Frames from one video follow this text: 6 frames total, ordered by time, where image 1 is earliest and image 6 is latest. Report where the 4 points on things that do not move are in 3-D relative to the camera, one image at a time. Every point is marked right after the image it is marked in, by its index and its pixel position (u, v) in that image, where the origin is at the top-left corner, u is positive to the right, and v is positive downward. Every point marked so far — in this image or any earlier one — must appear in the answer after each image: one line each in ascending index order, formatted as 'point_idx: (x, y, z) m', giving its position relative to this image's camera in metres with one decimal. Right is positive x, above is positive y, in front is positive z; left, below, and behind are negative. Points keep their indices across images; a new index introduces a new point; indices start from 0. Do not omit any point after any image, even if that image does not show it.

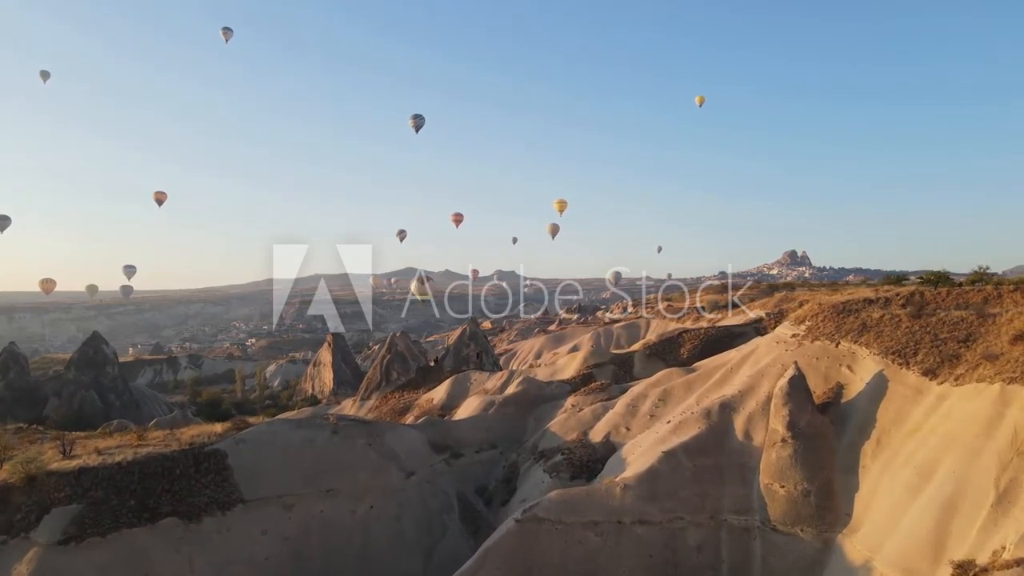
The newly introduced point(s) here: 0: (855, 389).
0: (+7.8, -2.3, +15.2) m
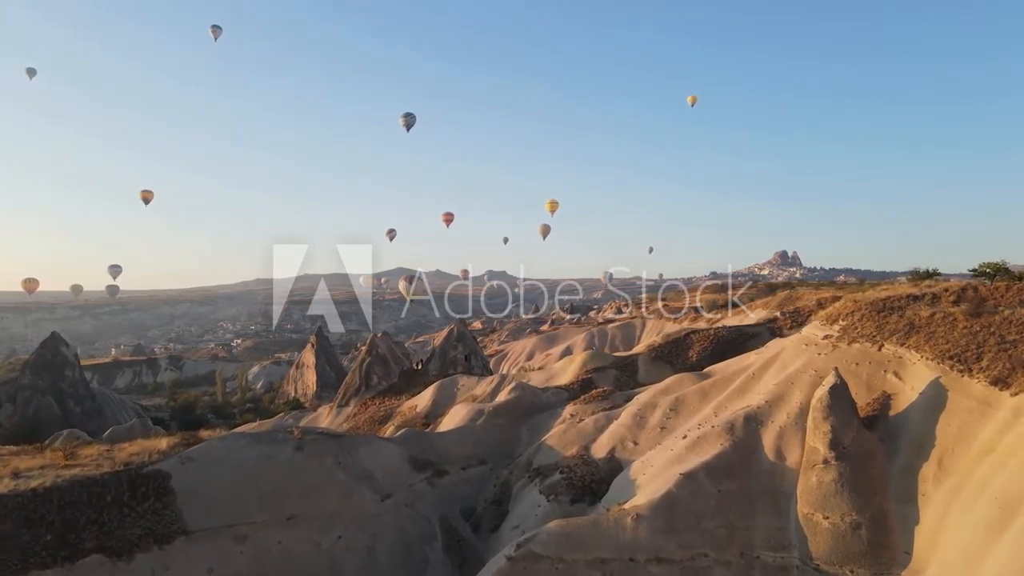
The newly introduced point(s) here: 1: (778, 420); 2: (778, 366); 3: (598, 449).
0: (+7.7, -2.2, +12.9) m
1: (+5.5, -2.7, +13.8) m
2: (+6.3, -1.8, +15.8) m
3: (+2.2, -4.1, +16.8) m
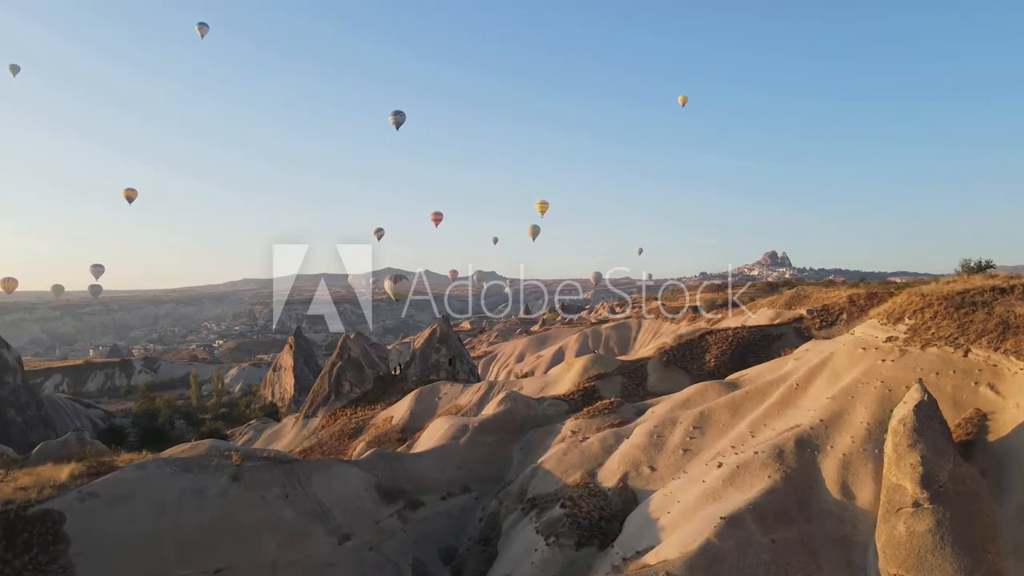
0: (+7.5, -2.0, +10.0) m
1: (+5.4, -2.6, +10.9) m
2: (+6.2, -1.7, +12.9) m
3: (+2.0, -3.9, +13.8) m
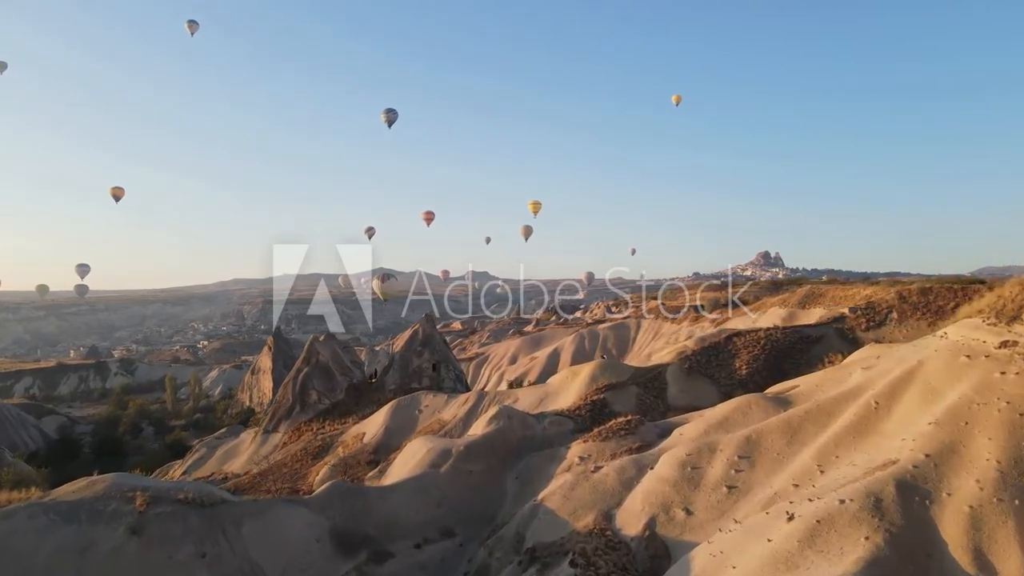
0: (+7.5, -1.8, +7.0) m
1: (+5.3, -2.4, +7.8) m
2: (+6.1, -1.5, +9.8) m
3: (+1.9, -3.7, +10.7) m
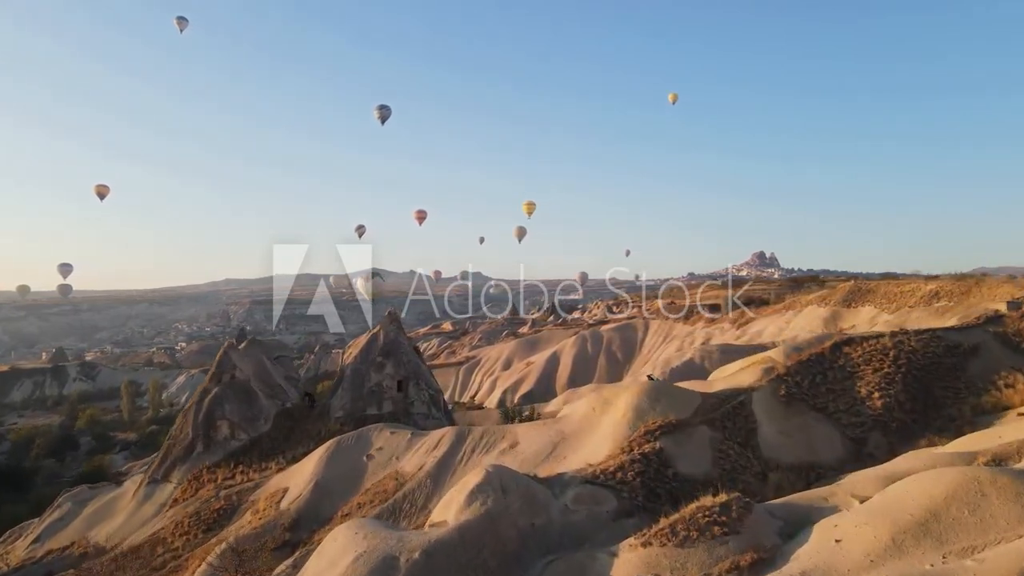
0: (+7.5, -1.5, +1.0) m
1: (+5.3, -2.1, +1.8) m
2: (+6.1, -1.2, +3.9) m
3: (+1.8, -3.4, +4.6) m
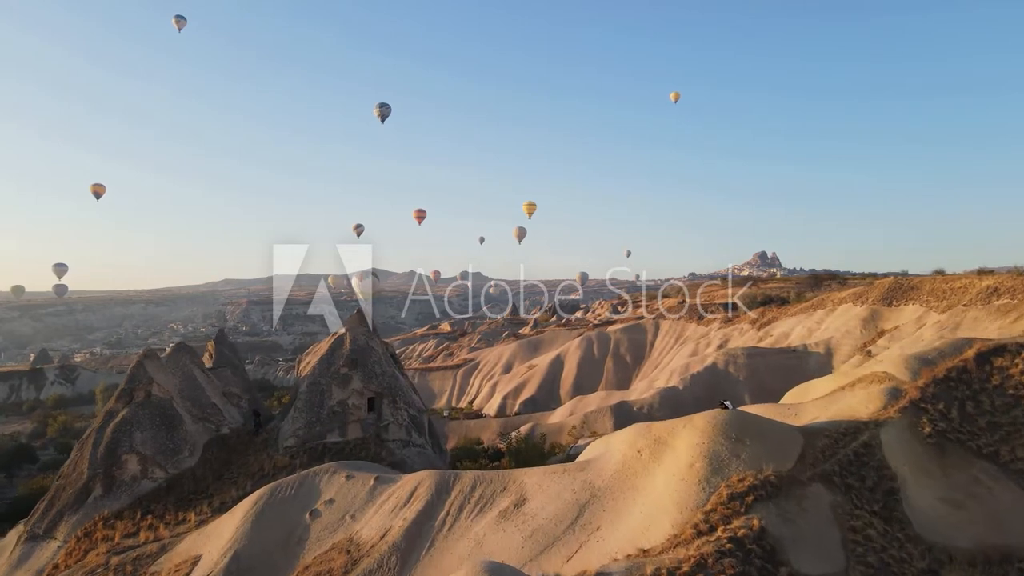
0: (+7.5, -1.4, -2.5) m
1: (+5.4, -1.9, -1.7) m
2: (+6.1, -1.0, +0.3) m
3: (+1.9, -3.2, +1.1) m
